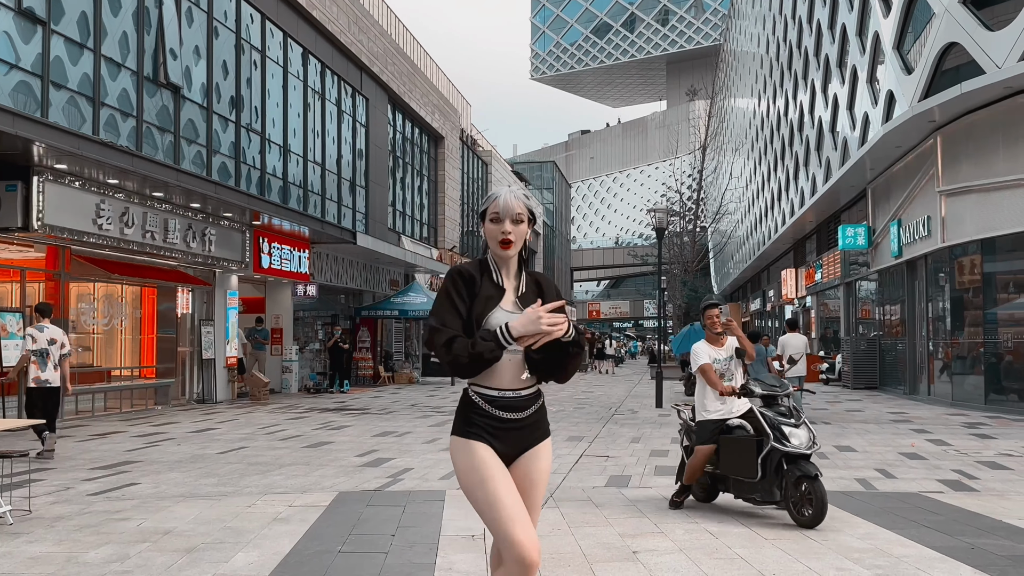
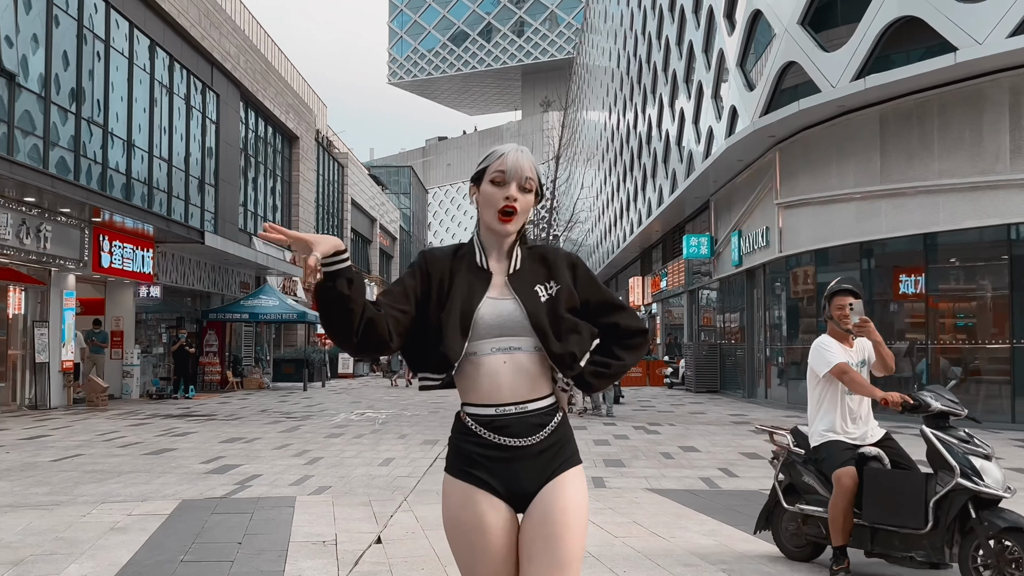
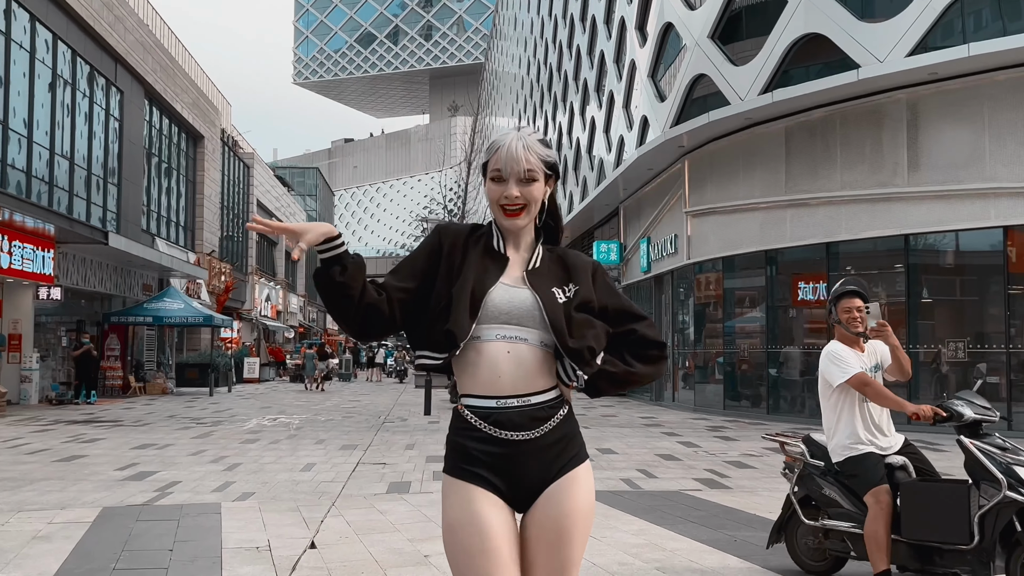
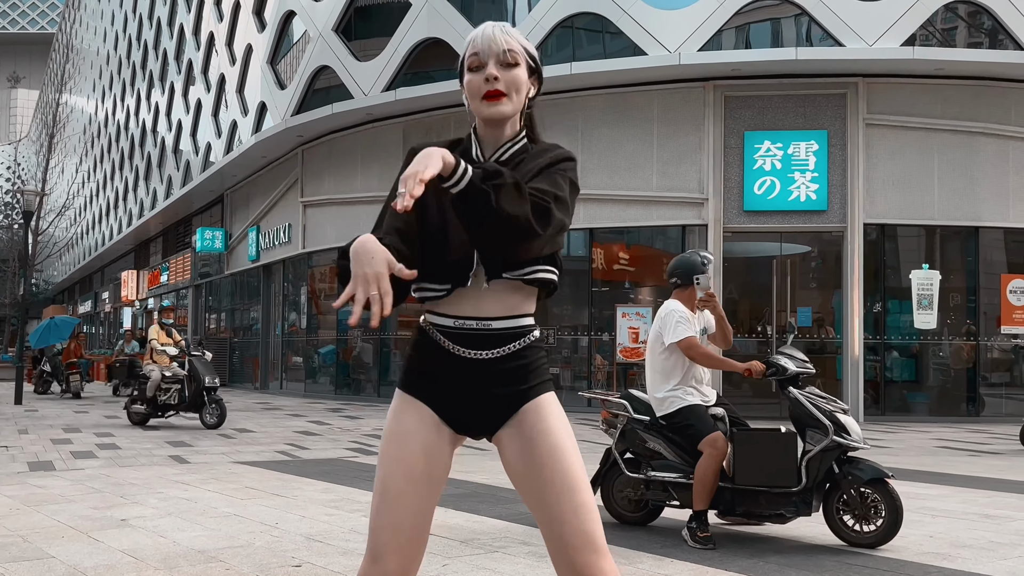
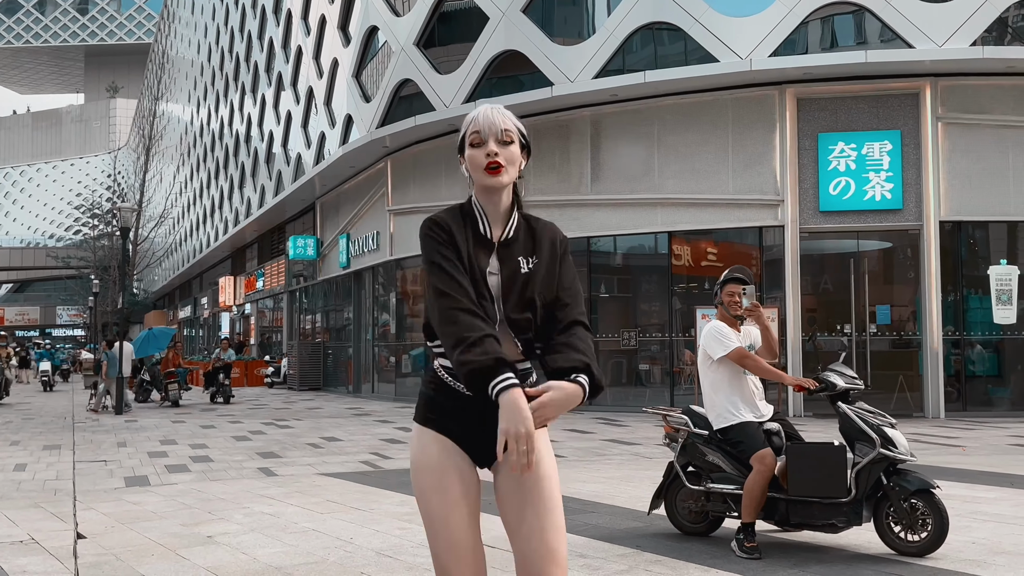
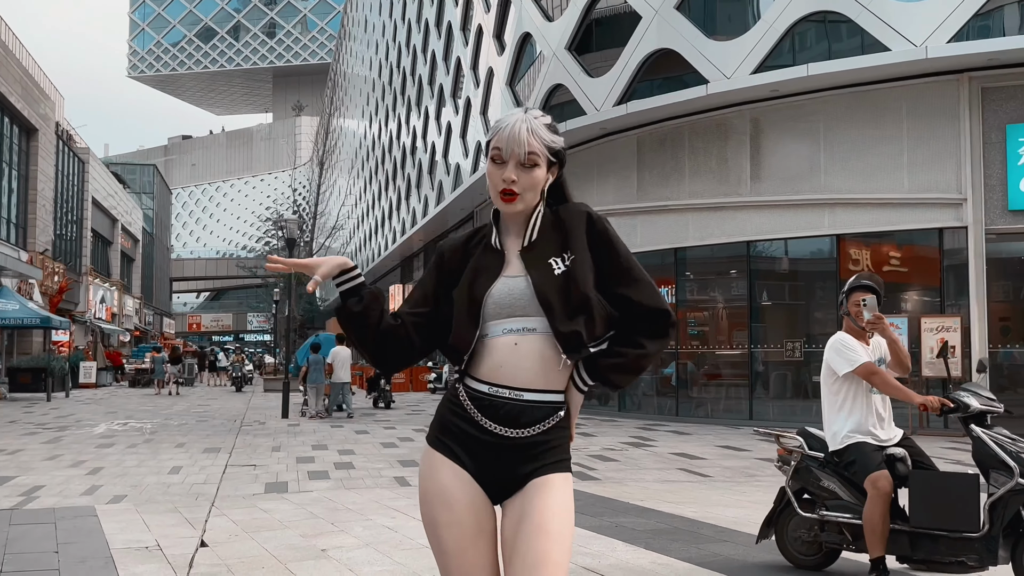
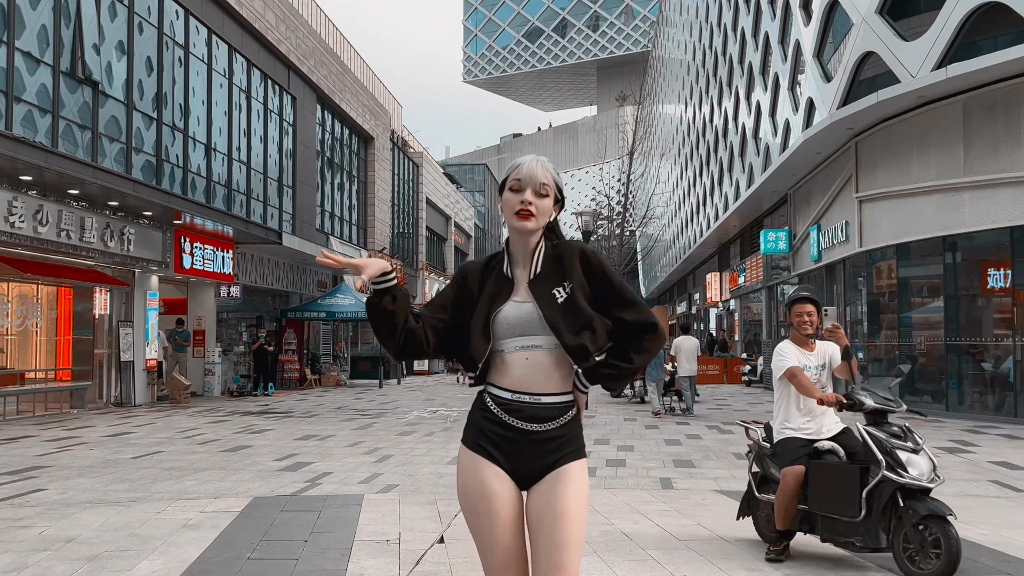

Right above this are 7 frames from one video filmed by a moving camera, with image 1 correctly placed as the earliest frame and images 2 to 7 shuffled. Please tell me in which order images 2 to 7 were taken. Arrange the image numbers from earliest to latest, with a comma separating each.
7, 2, 3, 6, 5, 4
